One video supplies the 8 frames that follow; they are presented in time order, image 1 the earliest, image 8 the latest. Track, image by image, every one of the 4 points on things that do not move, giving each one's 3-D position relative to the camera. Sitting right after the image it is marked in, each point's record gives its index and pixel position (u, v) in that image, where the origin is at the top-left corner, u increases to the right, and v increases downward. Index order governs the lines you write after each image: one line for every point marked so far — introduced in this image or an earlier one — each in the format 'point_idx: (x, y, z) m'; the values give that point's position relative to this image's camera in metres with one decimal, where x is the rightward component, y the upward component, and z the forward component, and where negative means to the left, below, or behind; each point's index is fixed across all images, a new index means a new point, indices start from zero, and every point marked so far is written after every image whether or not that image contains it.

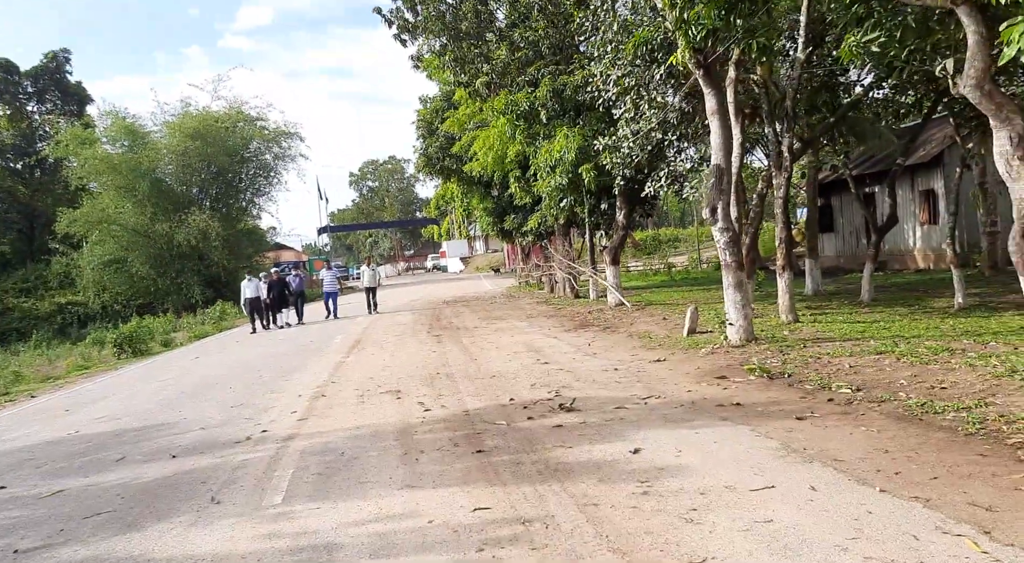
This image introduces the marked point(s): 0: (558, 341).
0: (+0.7, -0.9, +15.0) m
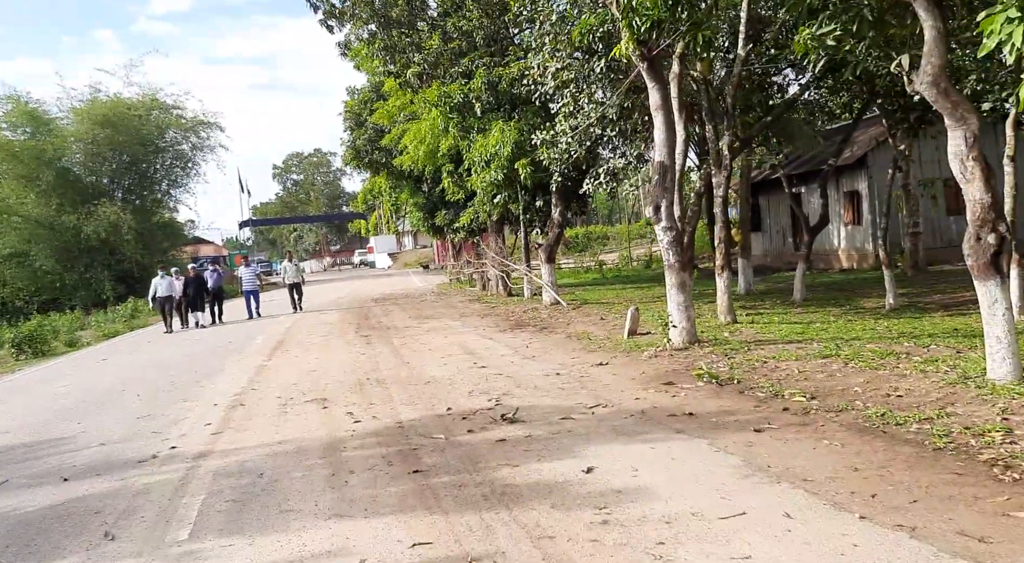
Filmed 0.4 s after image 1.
0: (-0.3, -0.9, +14.4) m
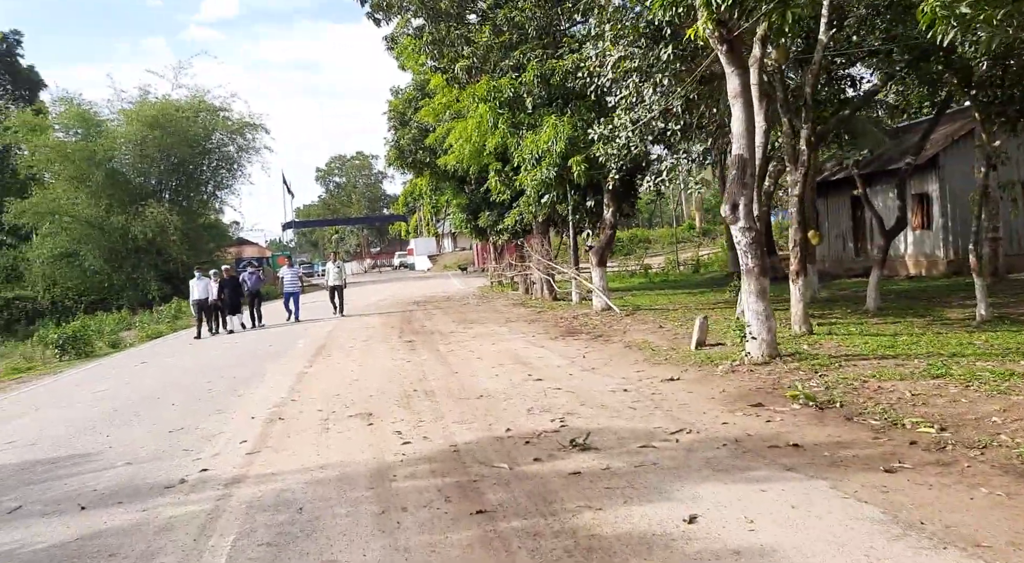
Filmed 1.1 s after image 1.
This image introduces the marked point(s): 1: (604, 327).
0: (+0.5, -1.0, +13.5) m
1: (+1.6, -0.8, +16.4) m
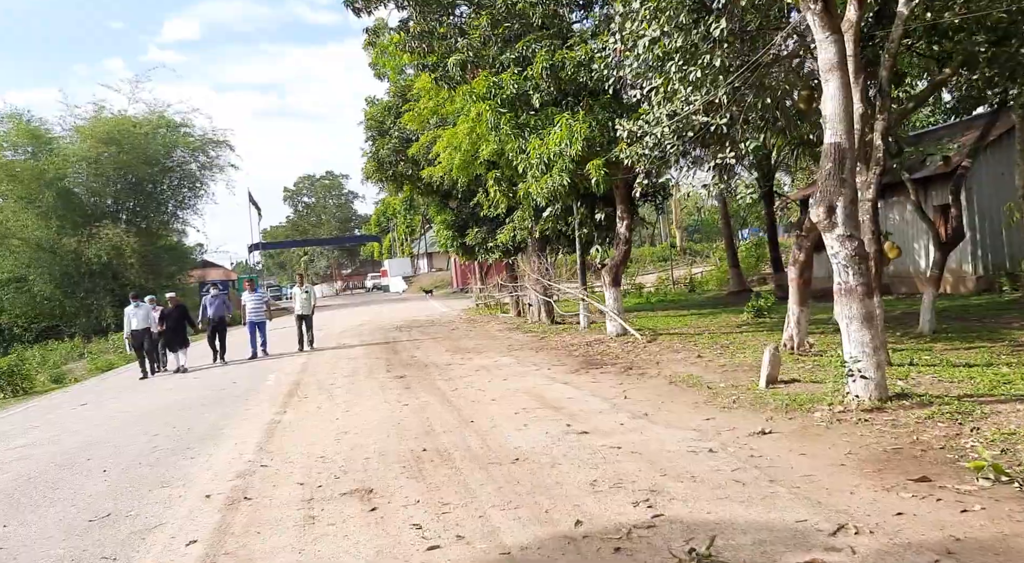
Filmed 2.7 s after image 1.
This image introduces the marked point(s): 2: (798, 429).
0: (+0.7, -1.2, +11.2) m
1: (+1.7, -1.1, +14.2) m
2: (+2.2, -1.1, +7.4) m
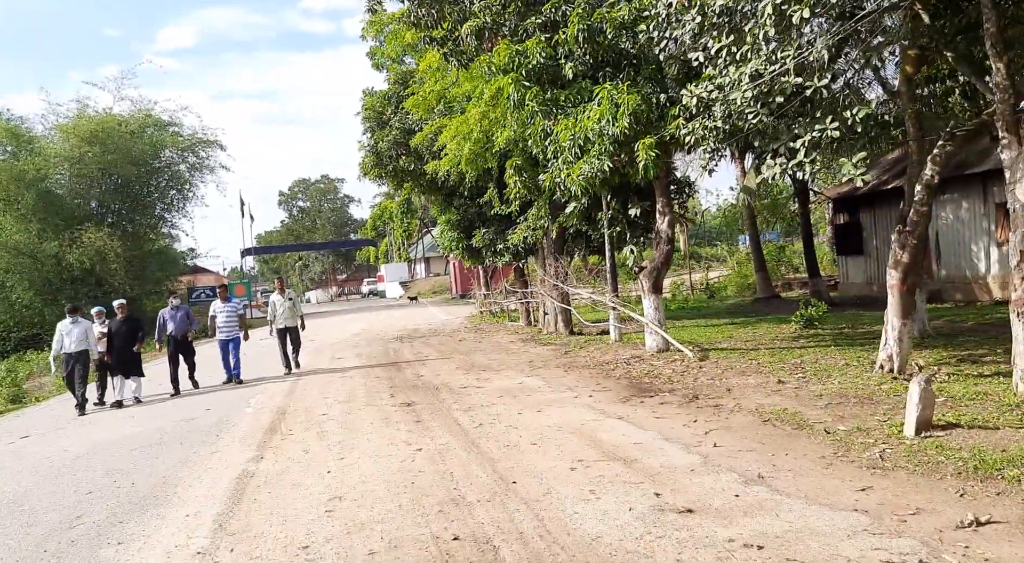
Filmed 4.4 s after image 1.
0: (+1.1, -1.3, +8.6) m
1: (+2.1, -1.2, +11.6) m
2: (+2.6, -1.2, +4.9) m
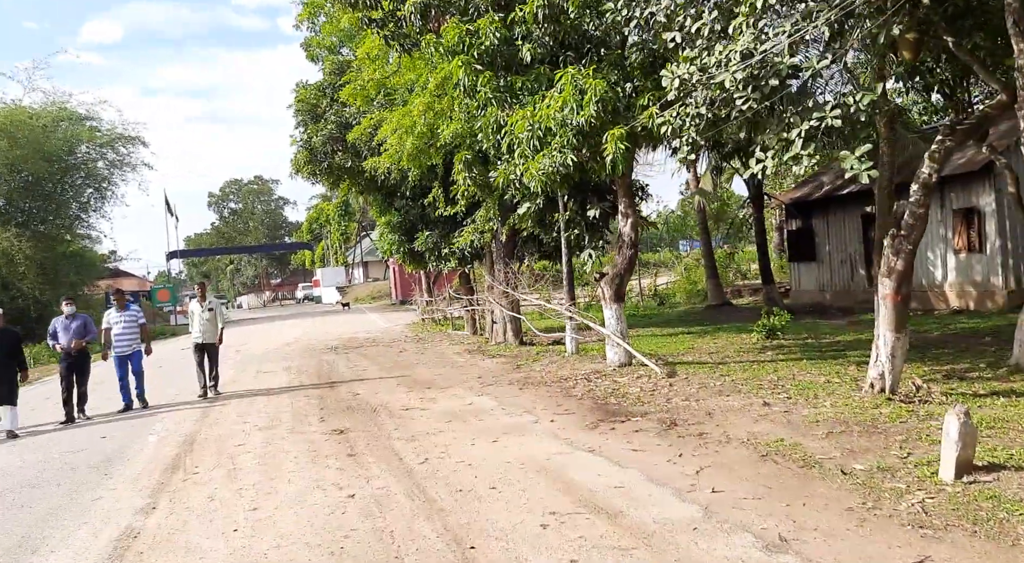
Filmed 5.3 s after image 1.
0: (+0.7, -1.4, +7.3) m
1: (+1.5, -1.3, +10.4) m
2: (+2.5, -1.2, +3.7) m
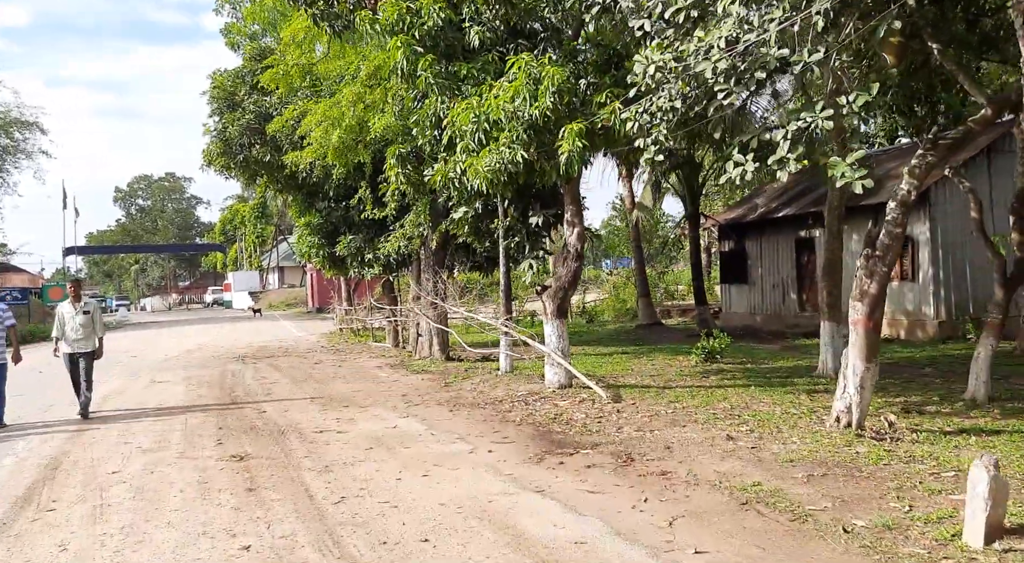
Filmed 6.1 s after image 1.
0: (+0.3, -1.5, +6.2) m
1: (+0.9, -1.4, +9.3) m
2: (+2.4, -1.3, +2.7) m
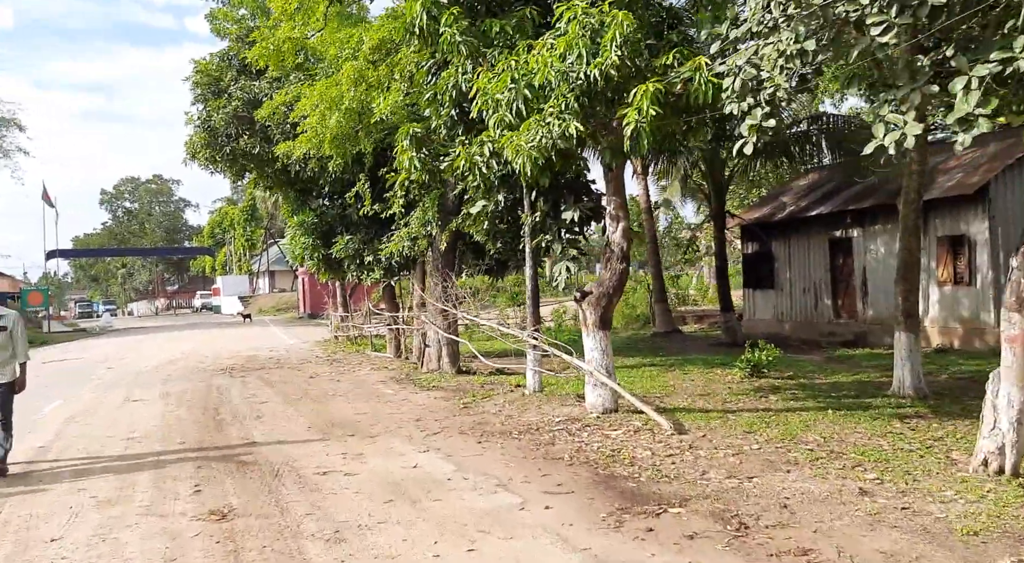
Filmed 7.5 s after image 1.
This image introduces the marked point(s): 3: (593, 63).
0: (+0.8, -1.5, +4.2) m
1: (+1.3, -1.5, +7.3) m
2: (+2.9, -1.4, +0.7) m
3: (+0.6, +1.7, +7.4) m
